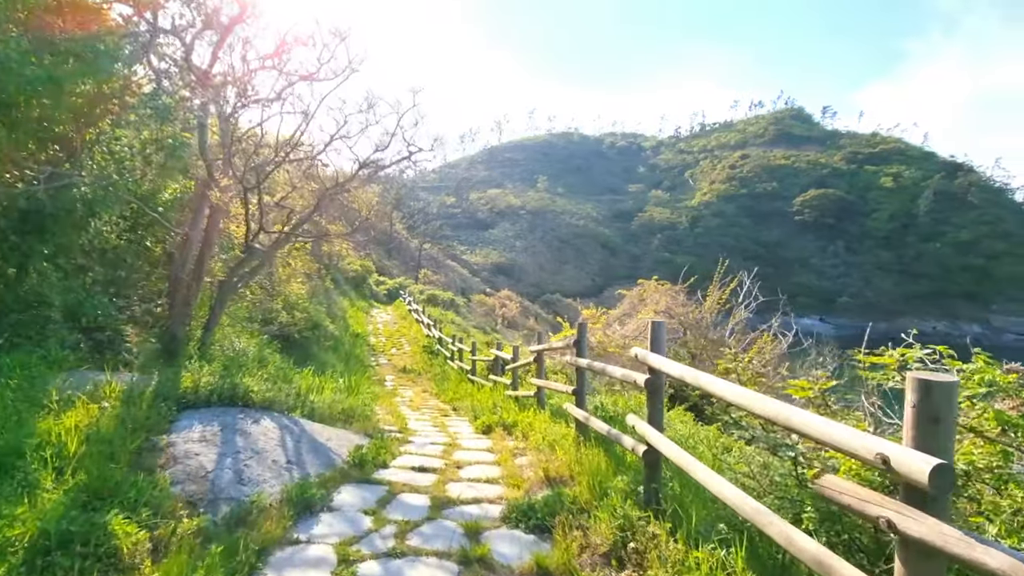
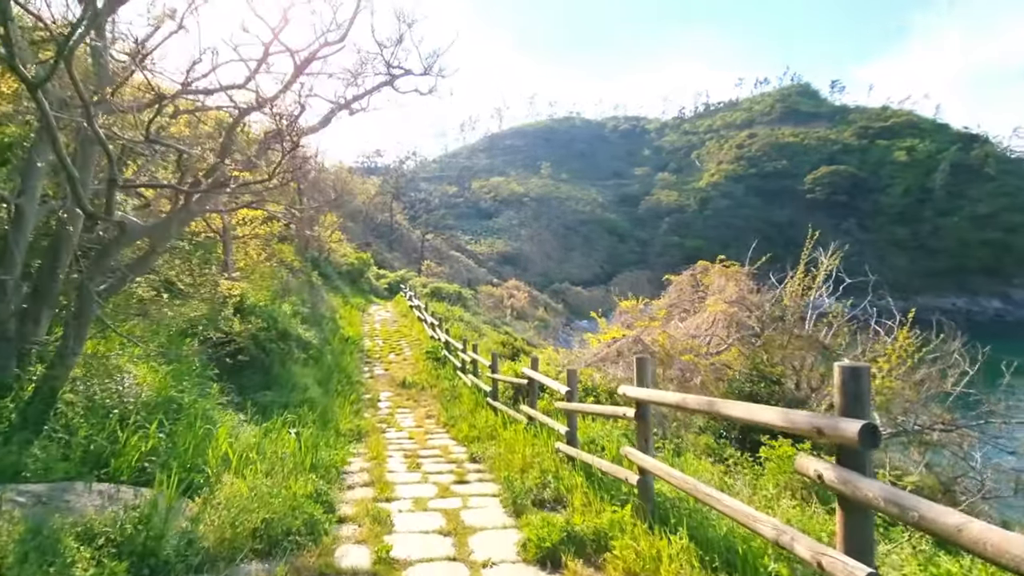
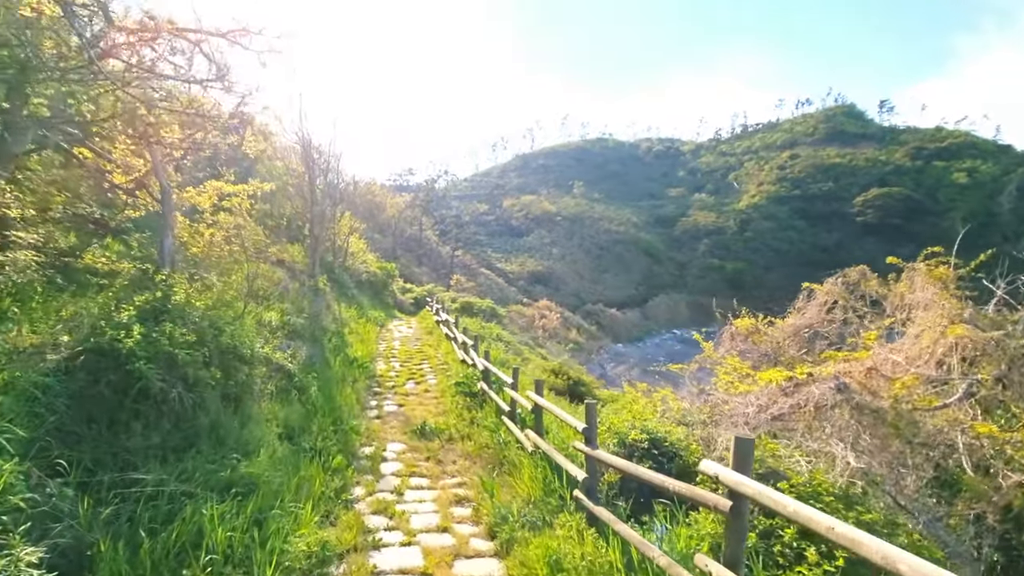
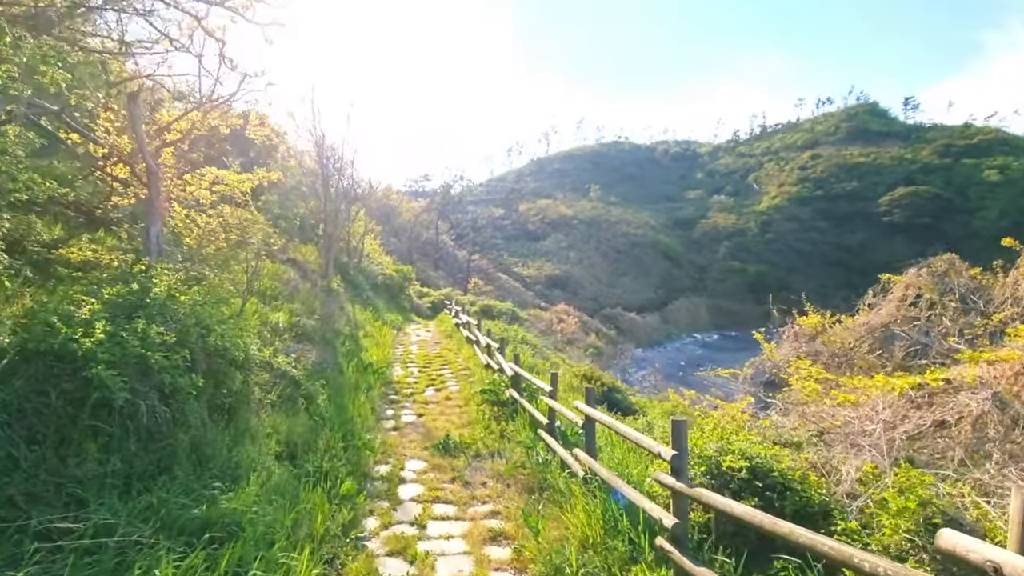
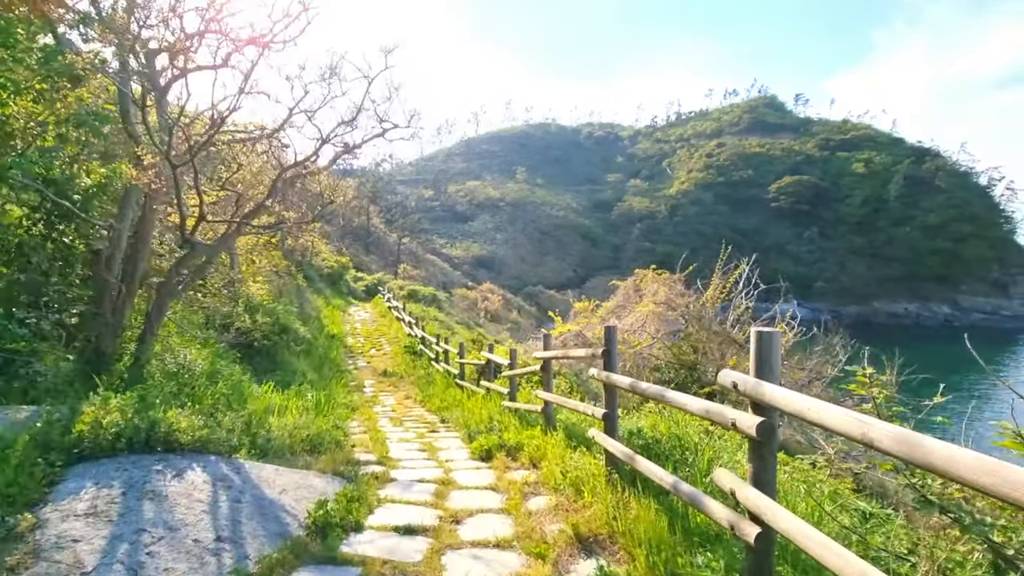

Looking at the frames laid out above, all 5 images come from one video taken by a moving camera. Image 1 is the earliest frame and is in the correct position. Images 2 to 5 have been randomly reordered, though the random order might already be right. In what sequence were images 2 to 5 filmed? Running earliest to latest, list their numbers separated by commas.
5, 2, 3, 4
